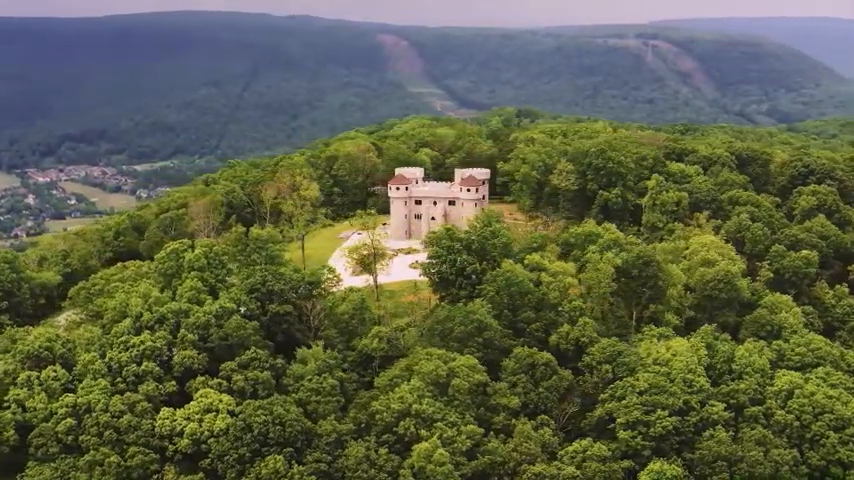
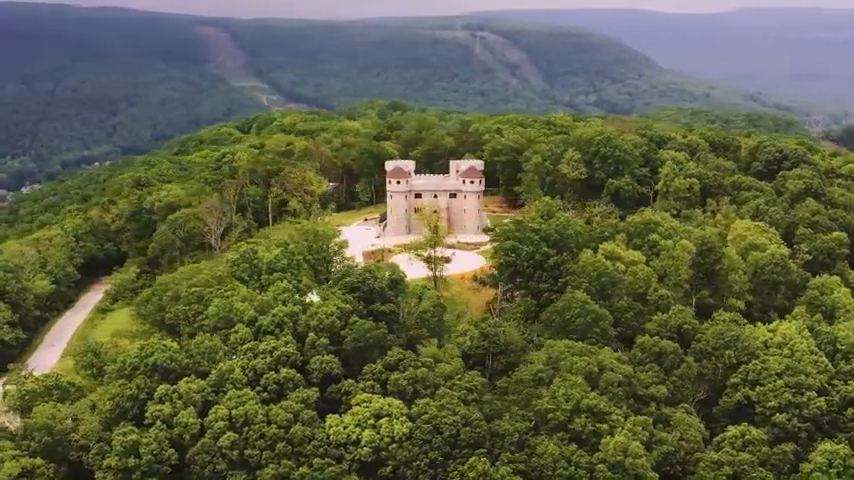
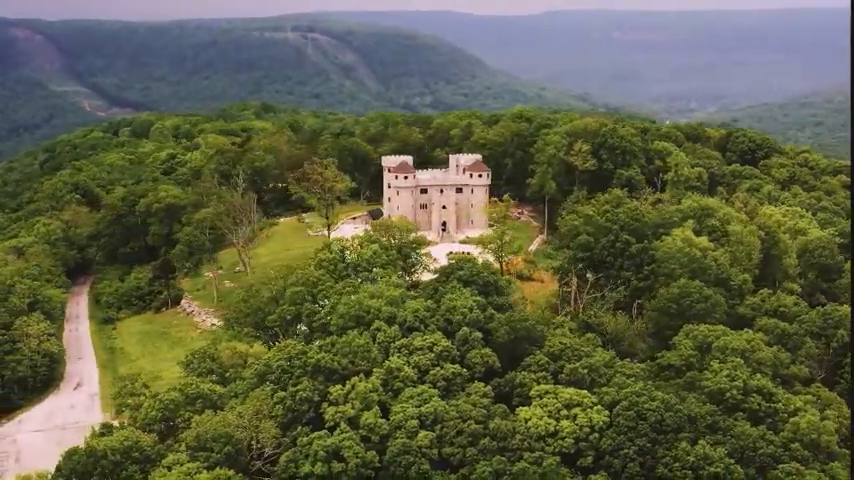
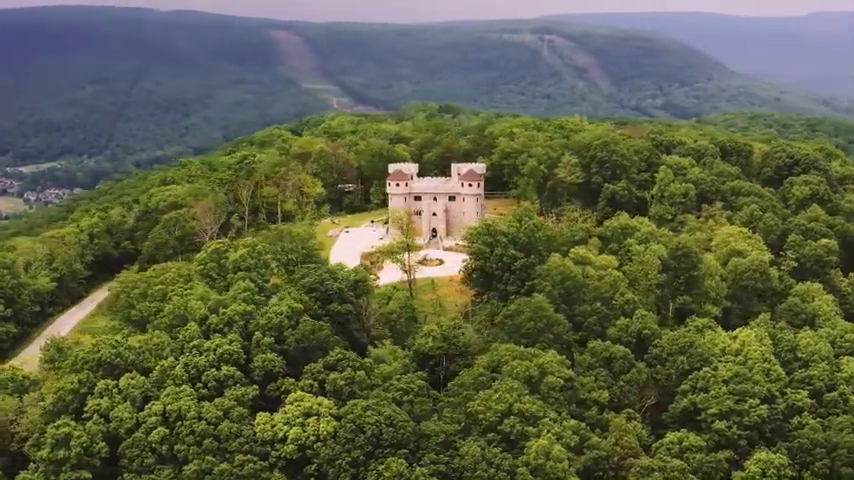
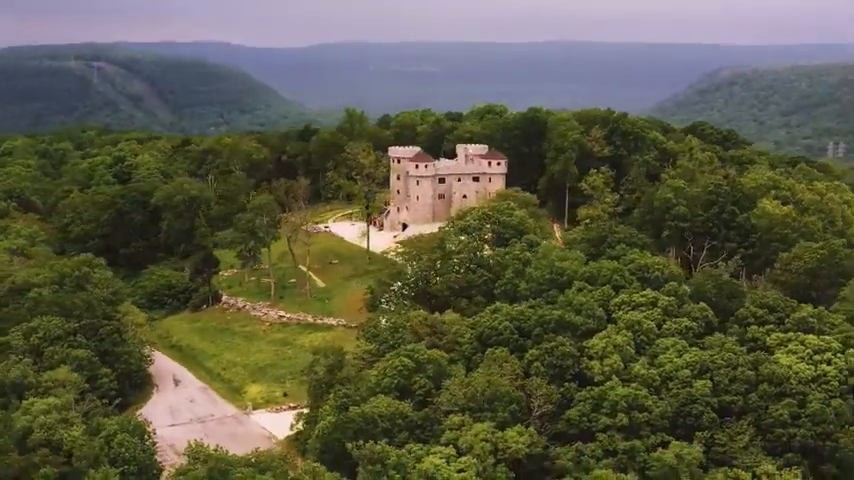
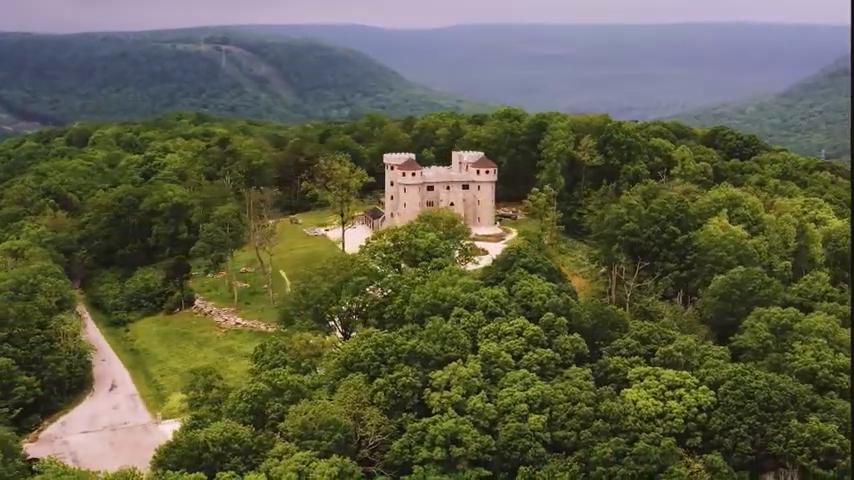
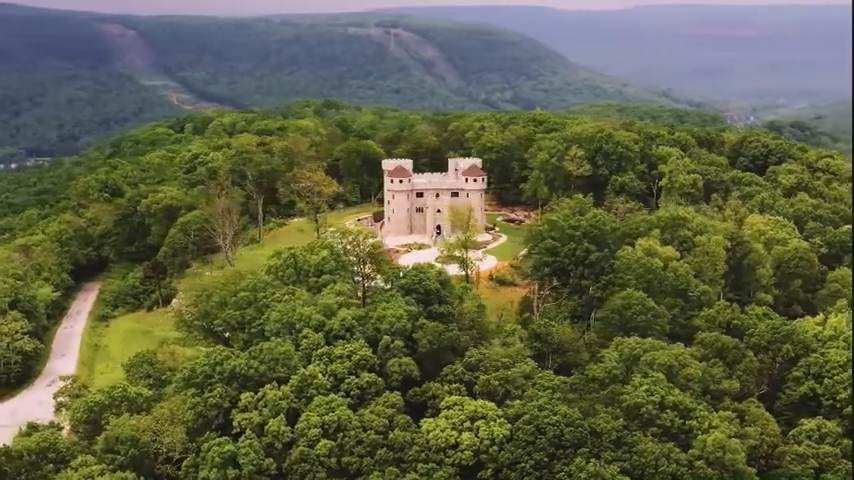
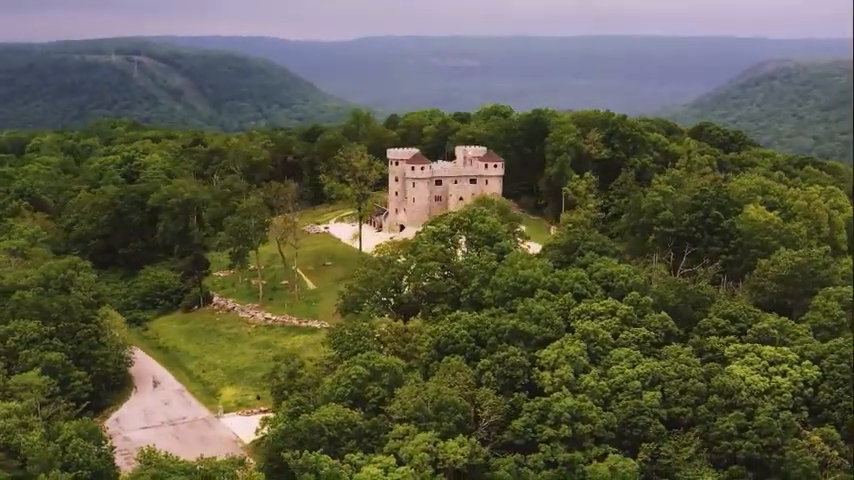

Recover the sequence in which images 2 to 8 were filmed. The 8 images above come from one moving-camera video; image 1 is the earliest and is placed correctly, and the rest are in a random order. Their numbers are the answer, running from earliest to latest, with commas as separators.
4, 2, 7, 3, 6, 8, 5
